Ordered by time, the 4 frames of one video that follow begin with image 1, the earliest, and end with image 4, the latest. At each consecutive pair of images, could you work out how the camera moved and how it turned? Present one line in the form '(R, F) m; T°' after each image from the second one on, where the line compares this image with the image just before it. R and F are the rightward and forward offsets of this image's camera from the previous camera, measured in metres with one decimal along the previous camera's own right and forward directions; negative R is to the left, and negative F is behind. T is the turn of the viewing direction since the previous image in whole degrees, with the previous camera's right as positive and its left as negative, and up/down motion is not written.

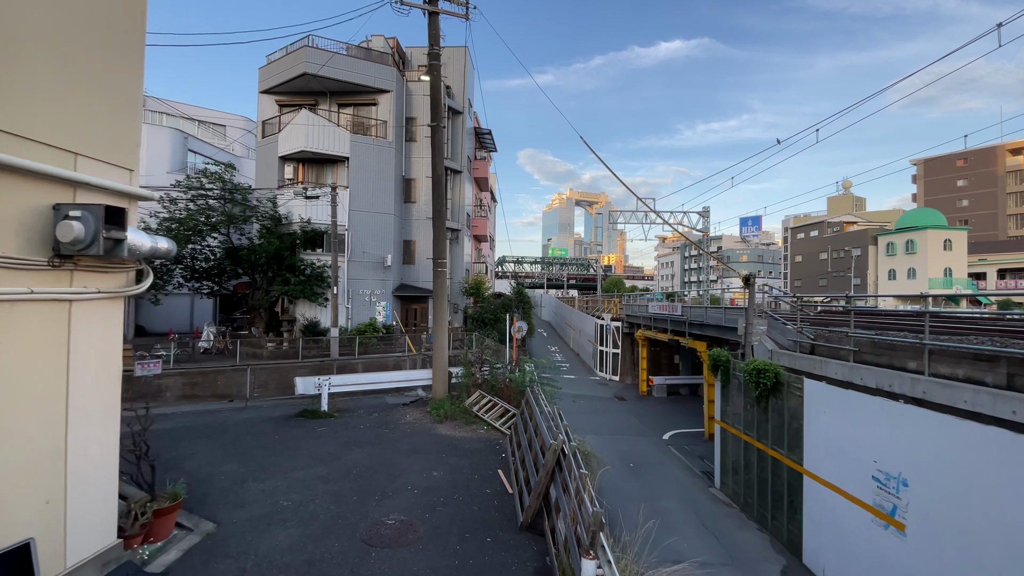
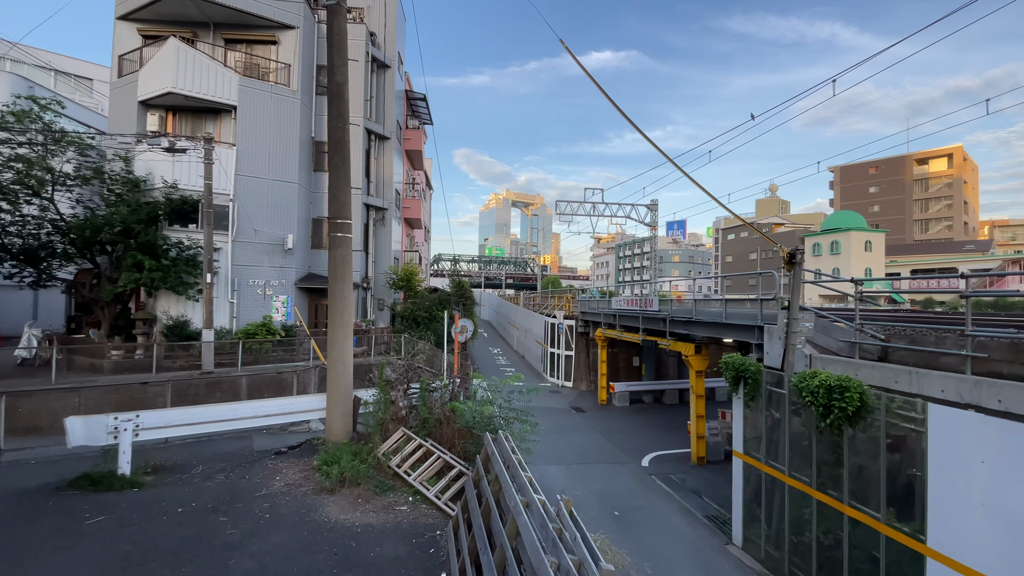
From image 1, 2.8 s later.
(-0.1, +3.3) m; +8°
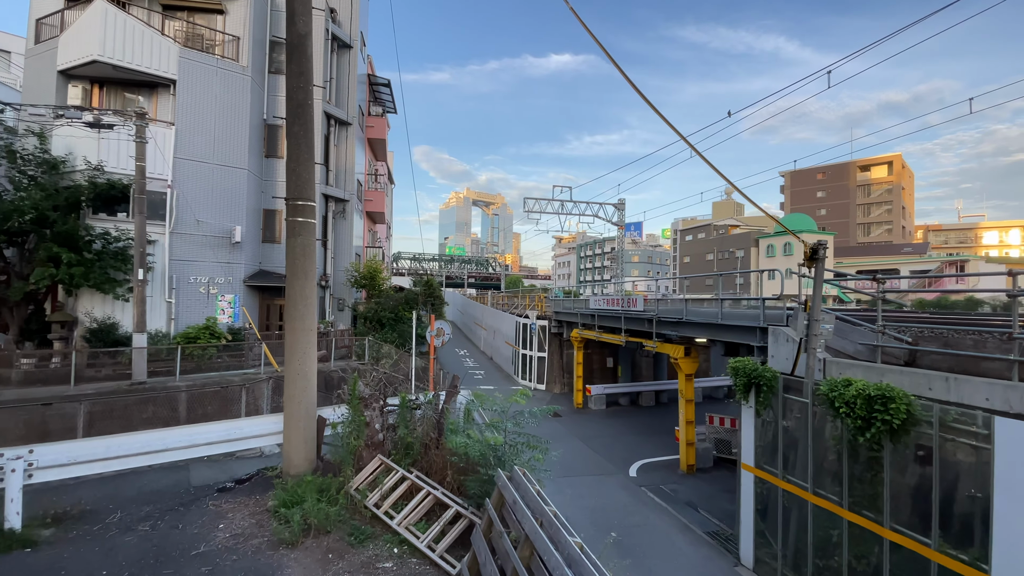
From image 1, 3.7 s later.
(-0.4, +0.9) m; +5°
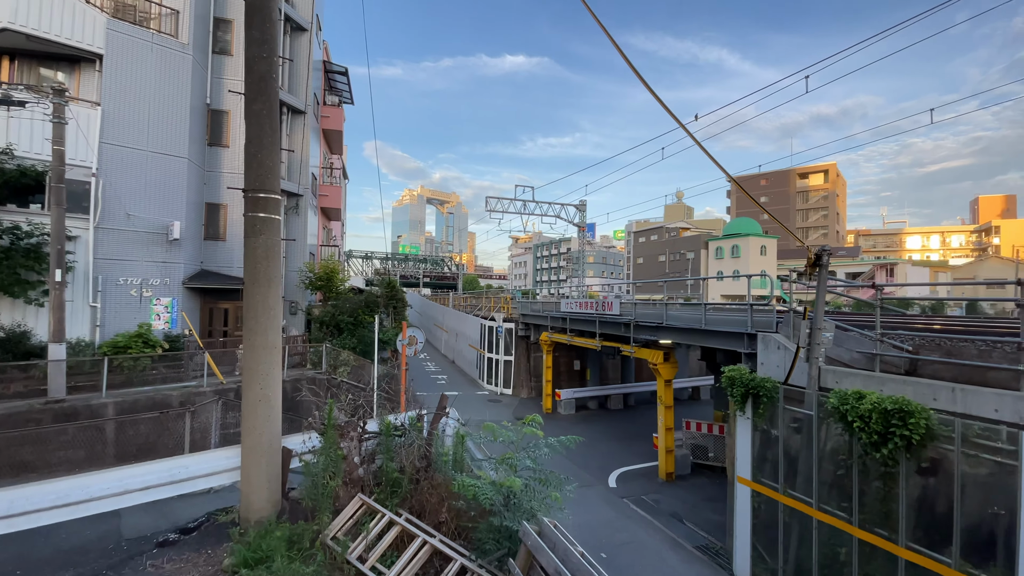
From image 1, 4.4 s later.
(-0.4, +0.6) m; +6°
